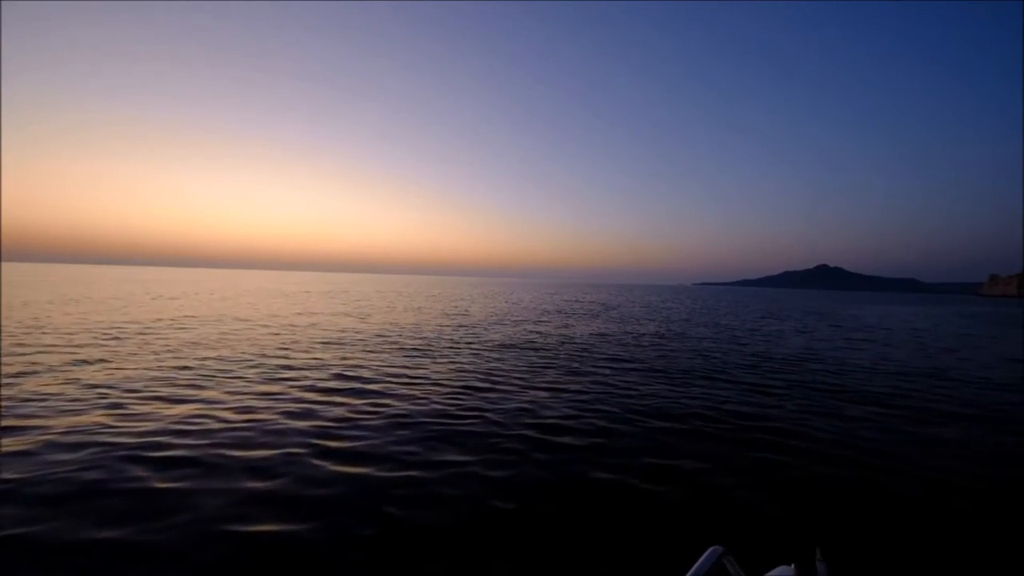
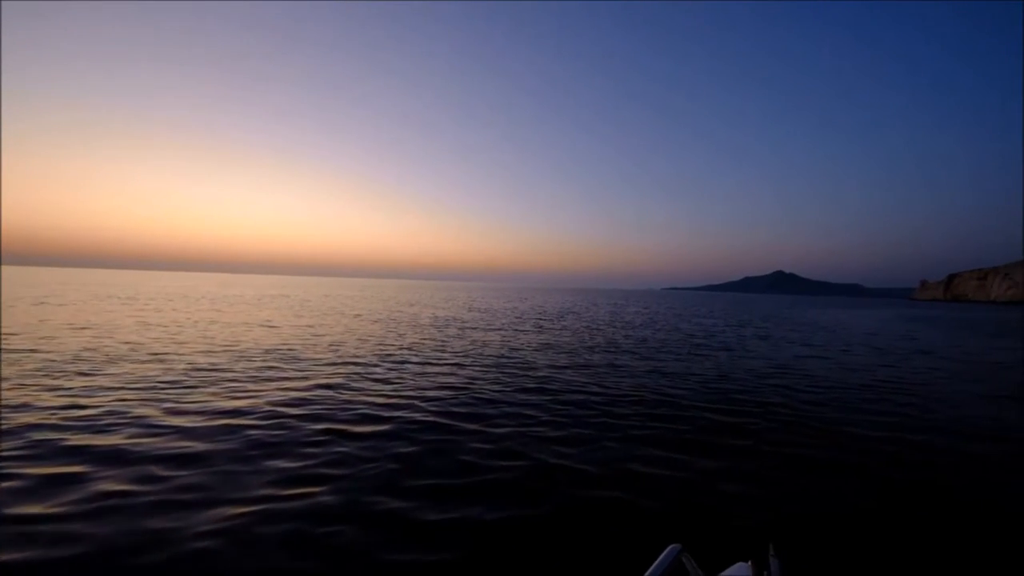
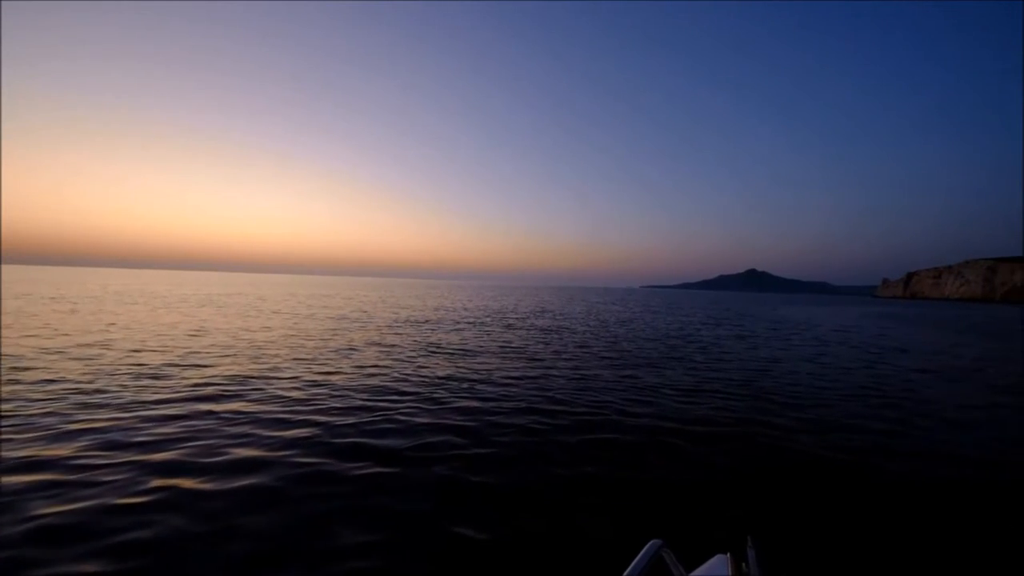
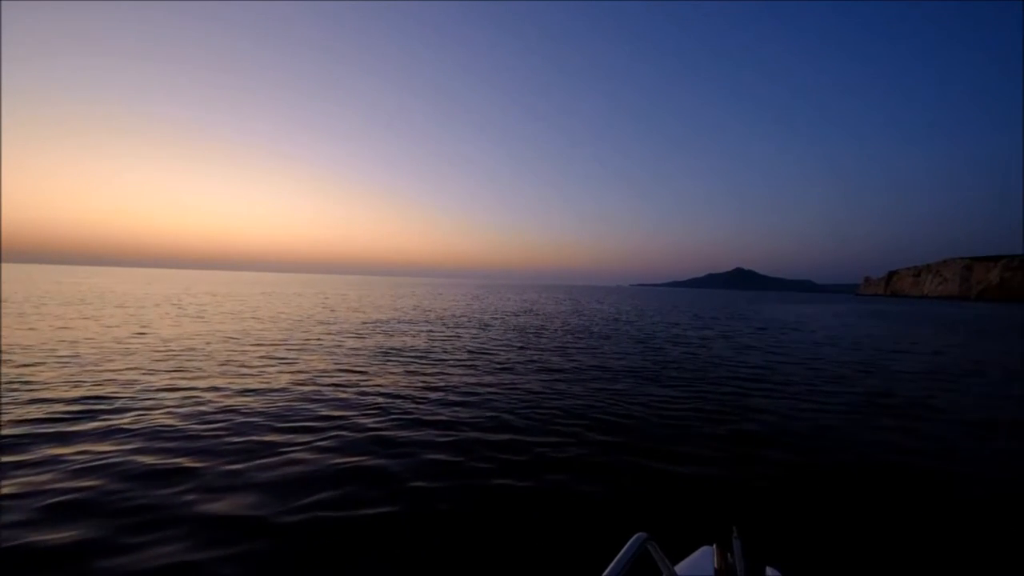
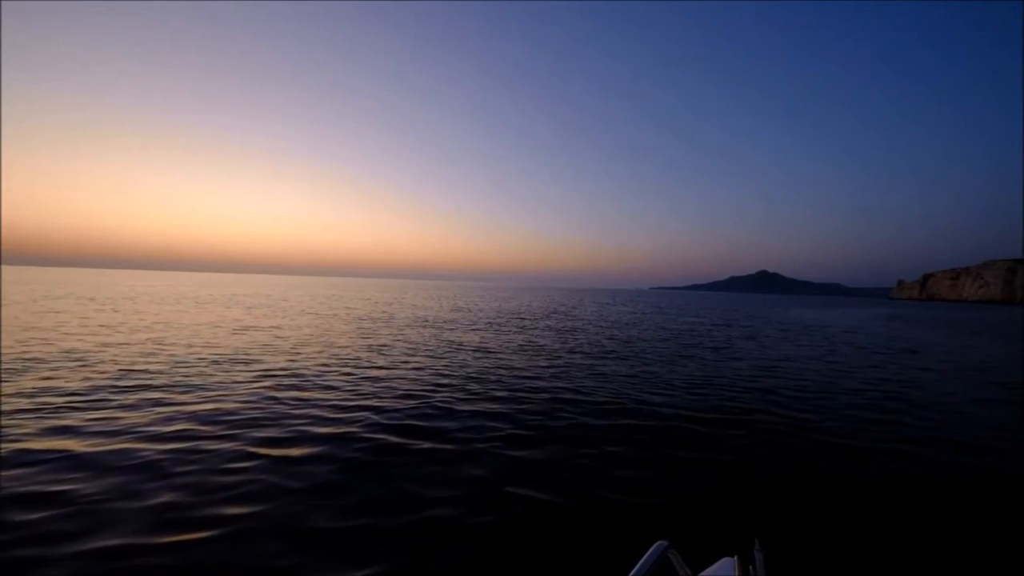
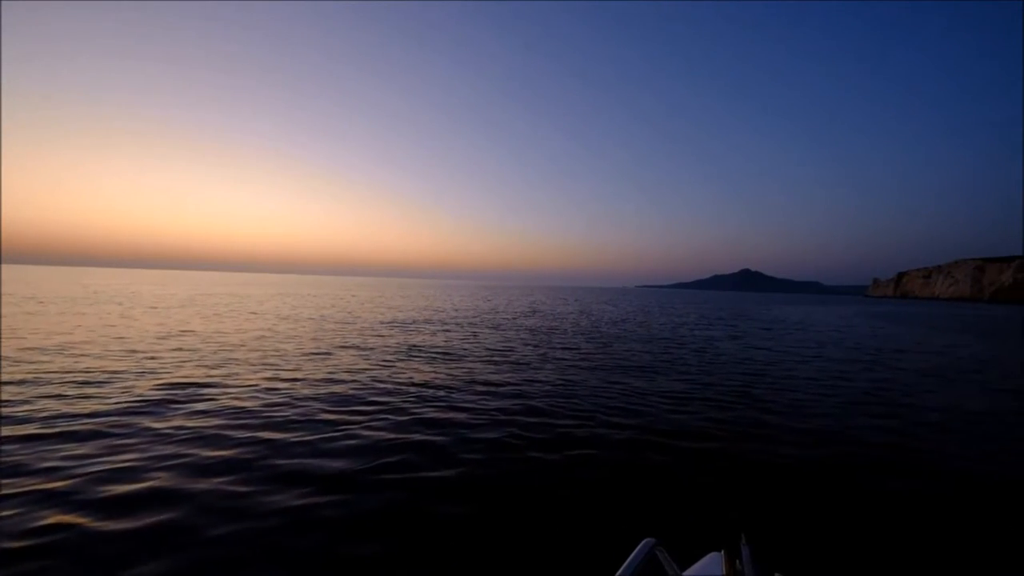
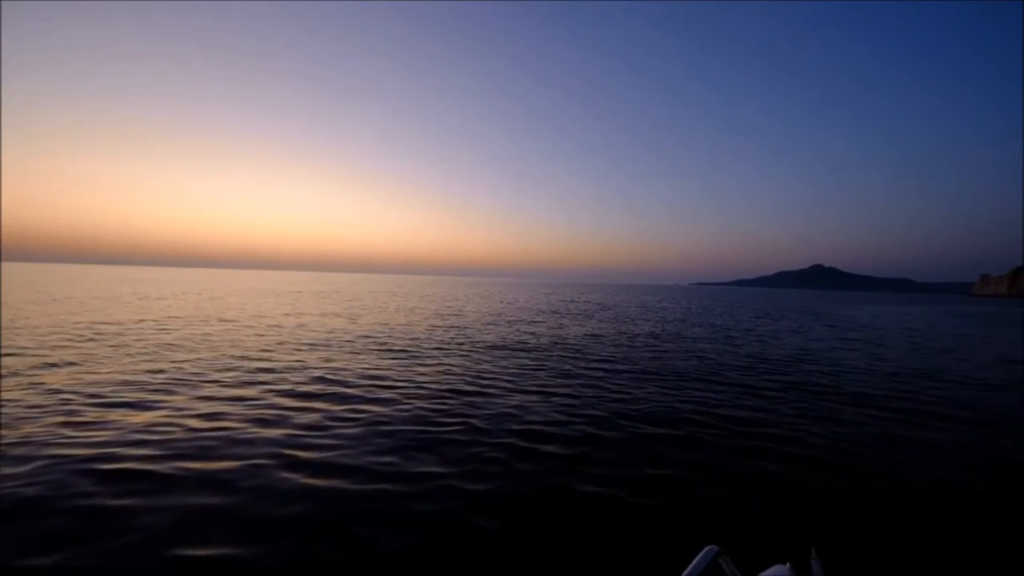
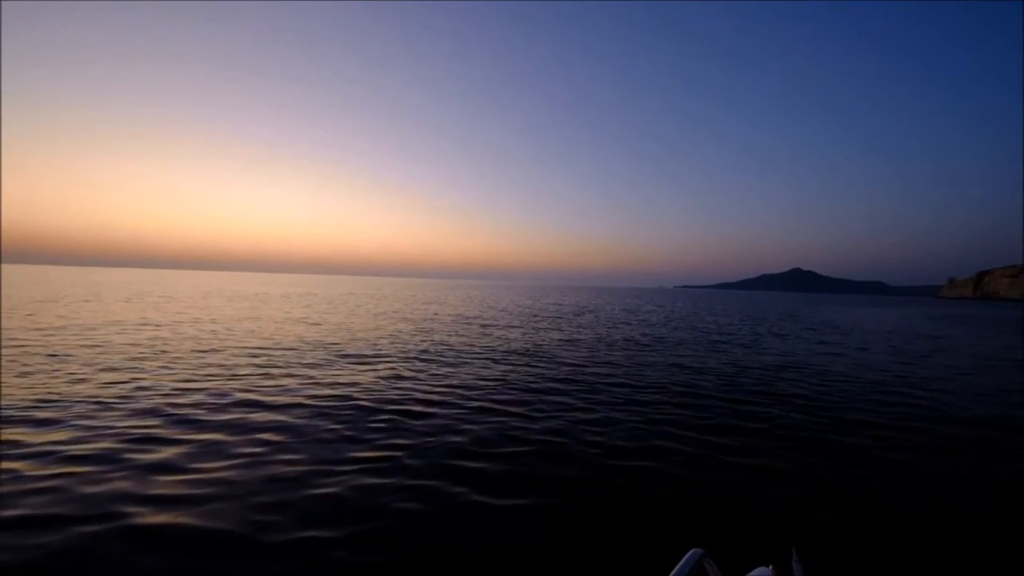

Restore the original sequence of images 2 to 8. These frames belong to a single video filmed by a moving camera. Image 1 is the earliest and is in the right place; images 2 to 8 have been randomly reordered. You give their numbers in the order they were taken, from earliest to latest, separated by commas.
7, 8, 2, 5, 3, 6, 4
